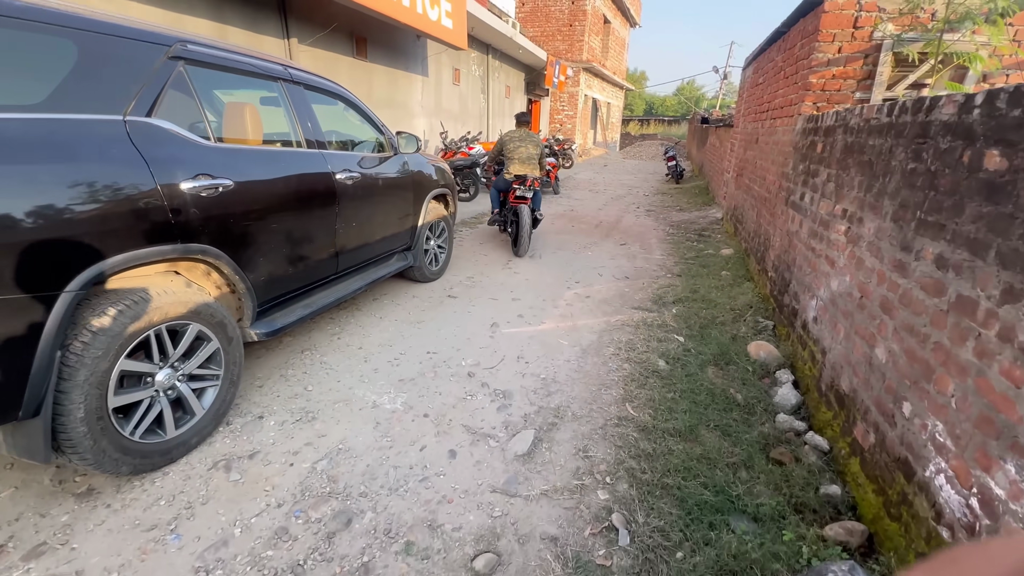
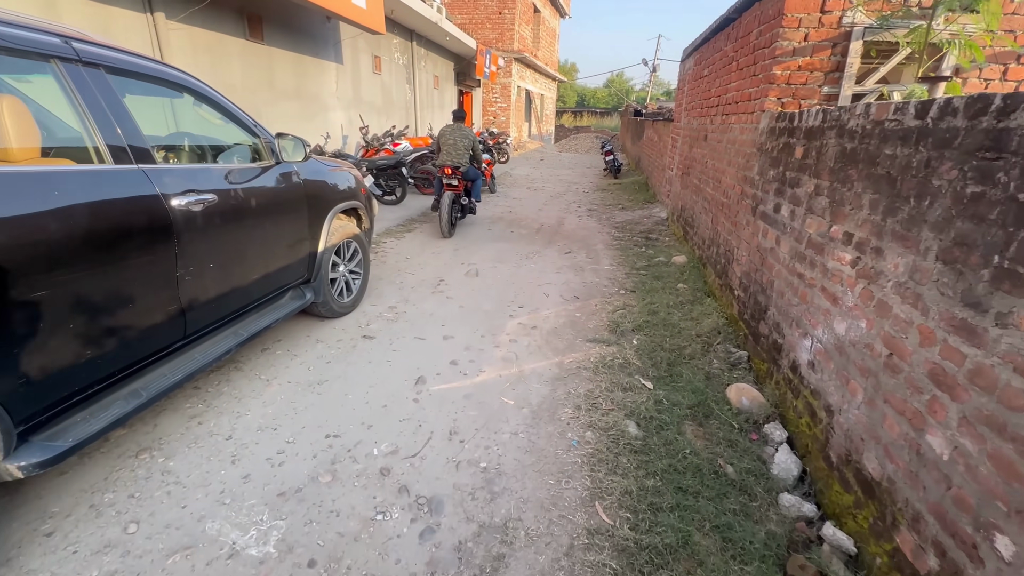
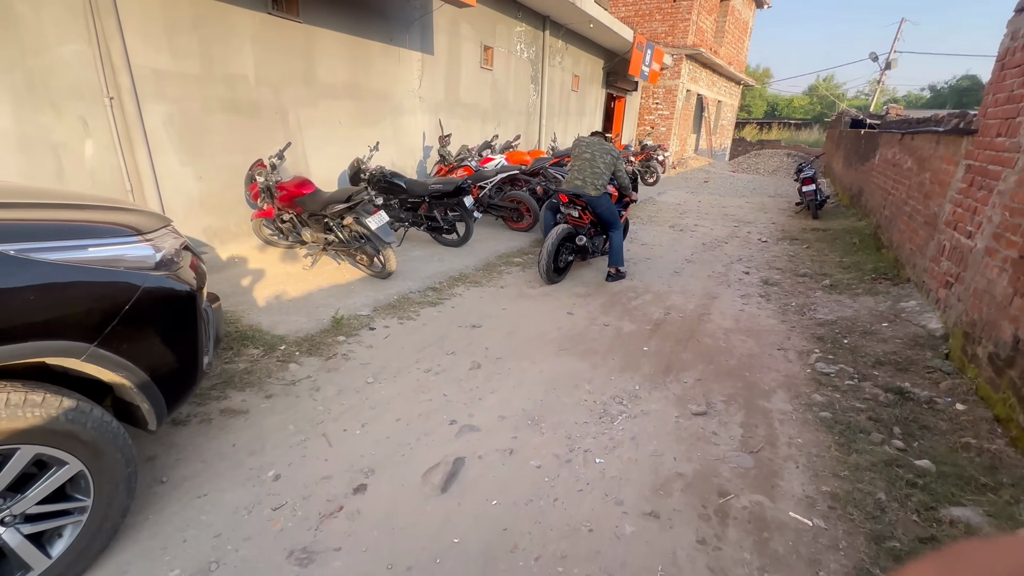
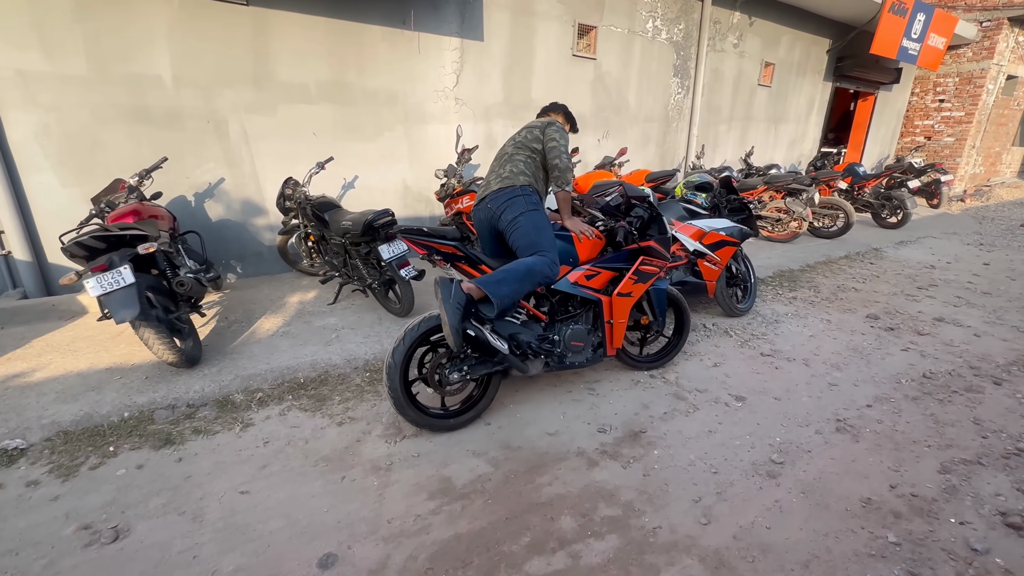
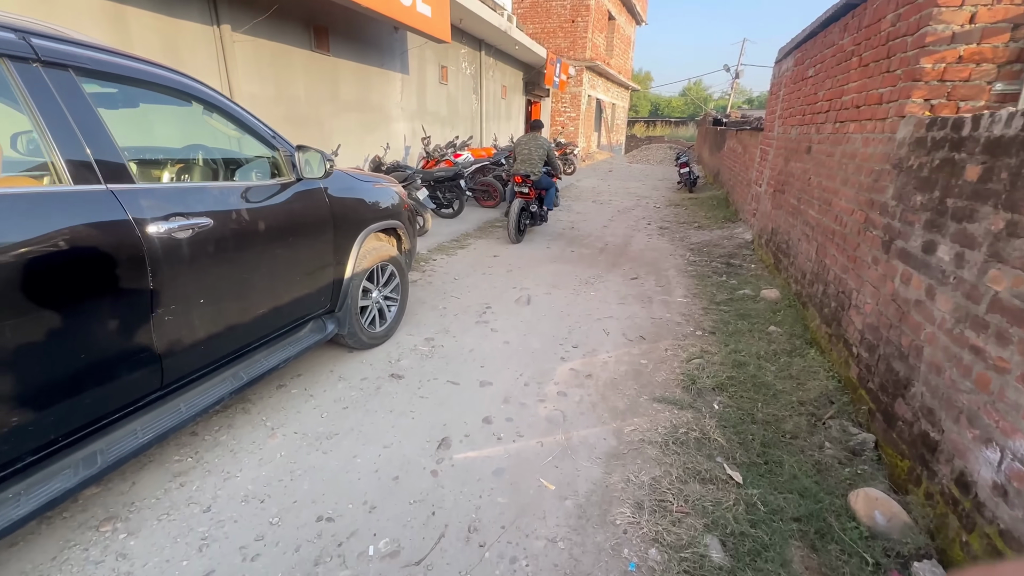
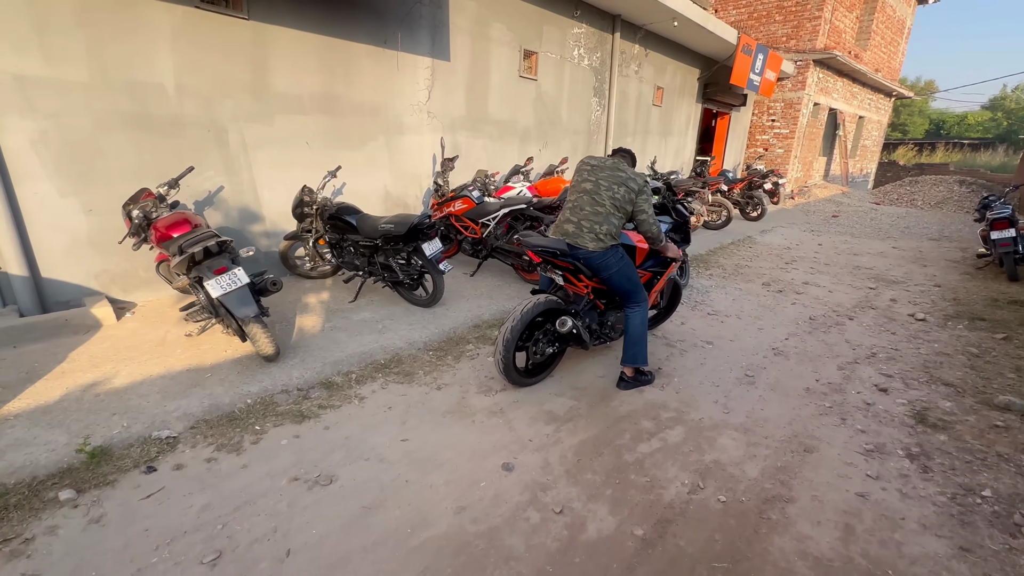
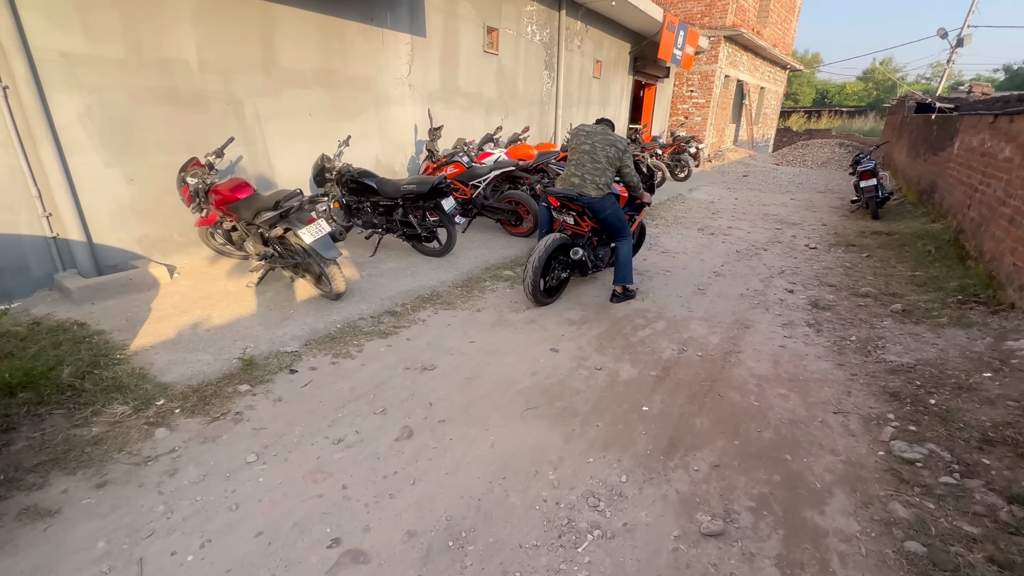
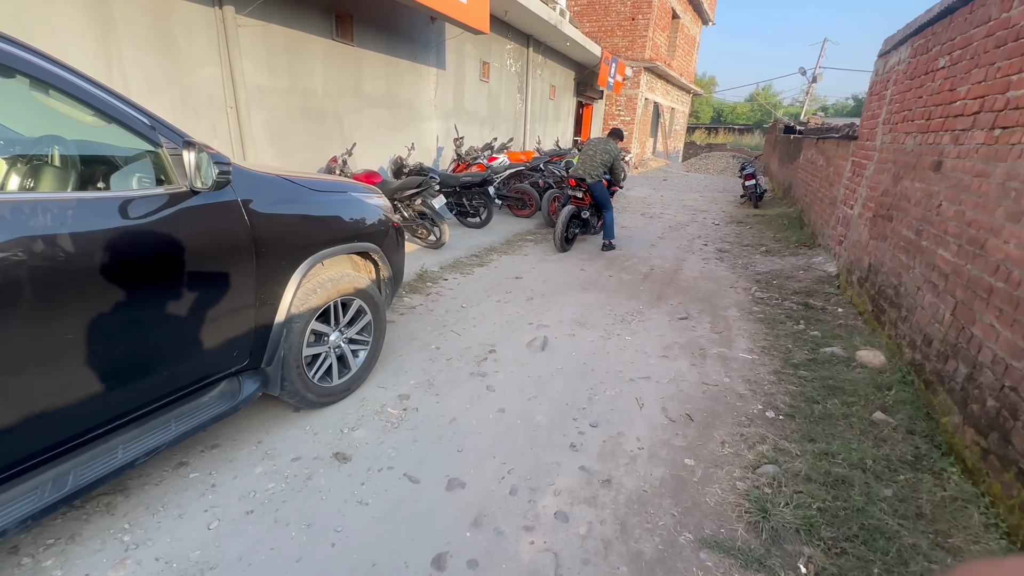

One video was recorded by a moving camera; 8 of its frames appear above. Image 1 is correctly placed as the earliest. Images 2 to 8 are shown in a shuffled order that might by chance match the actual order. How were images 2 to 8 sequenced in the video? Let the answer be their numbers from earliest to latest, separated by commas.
2, 5, 8, 3, 7, 6, 4
